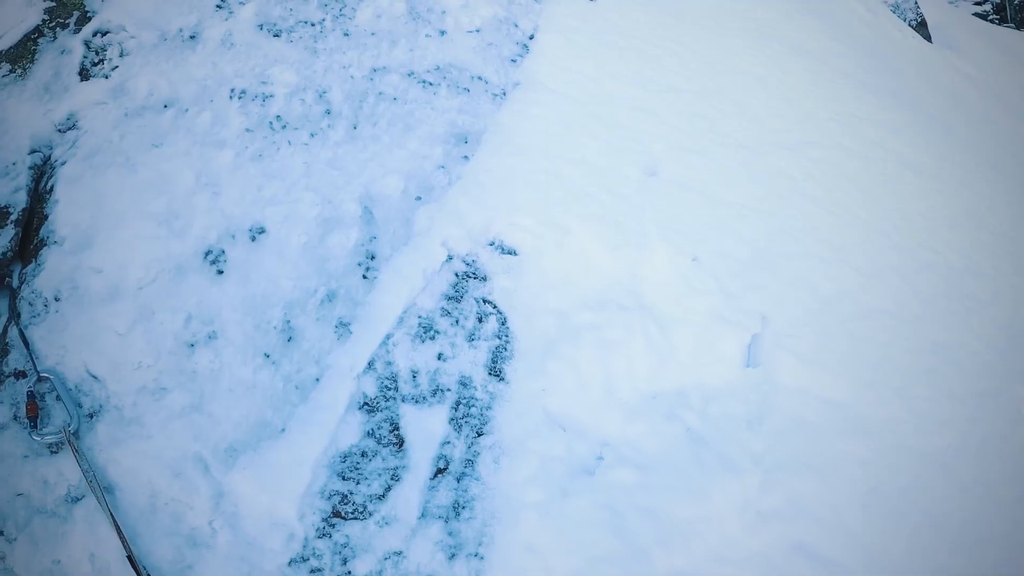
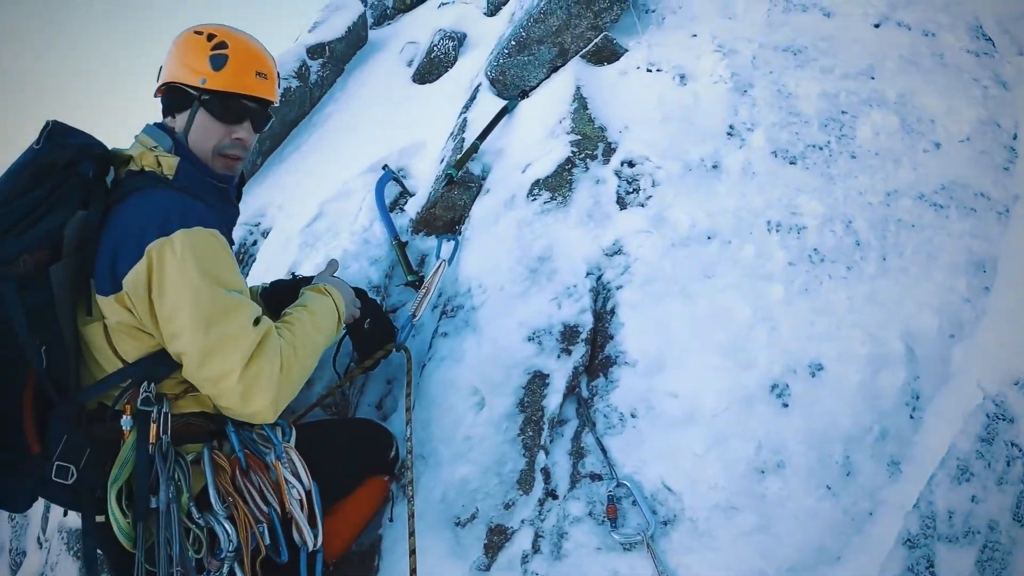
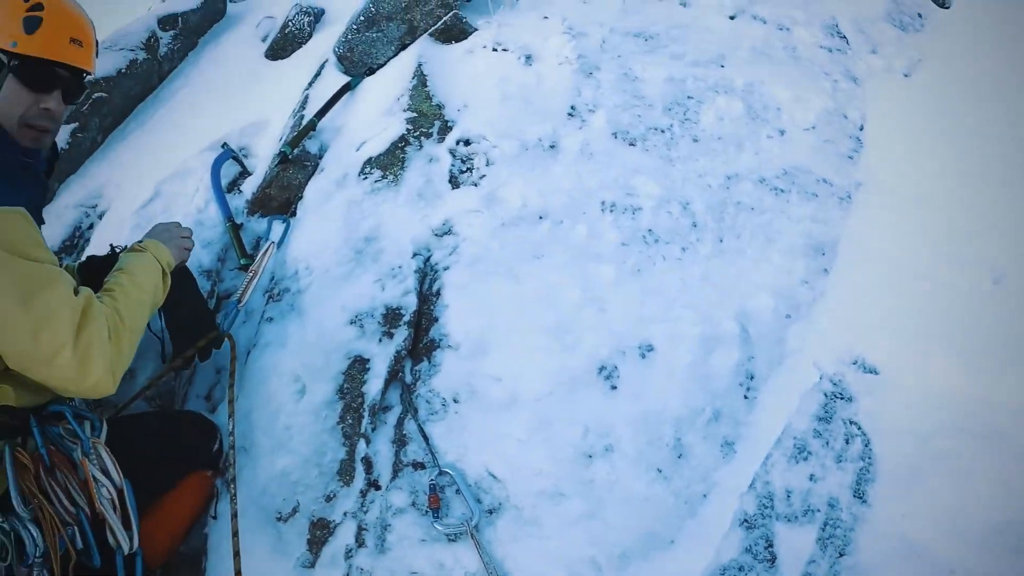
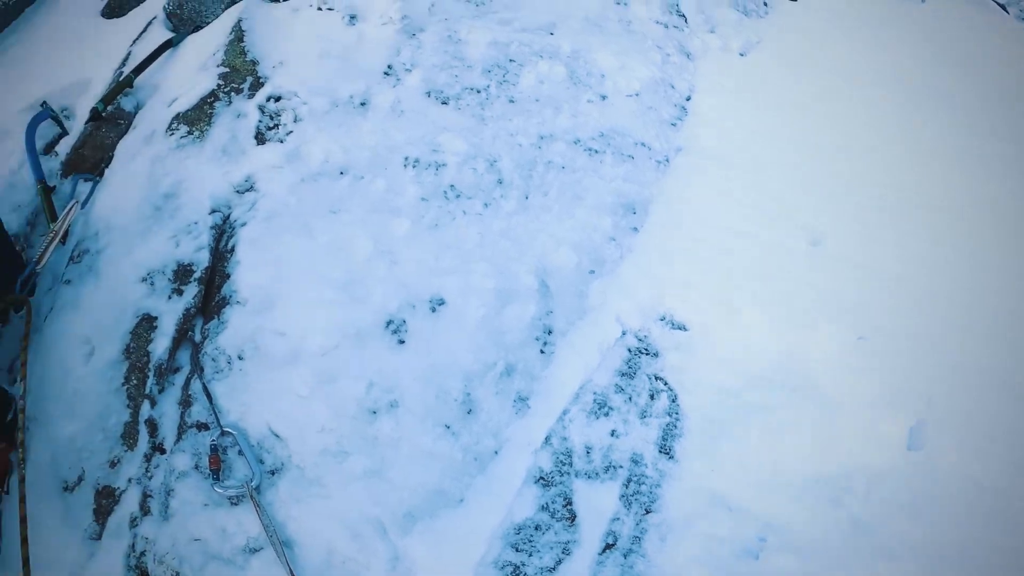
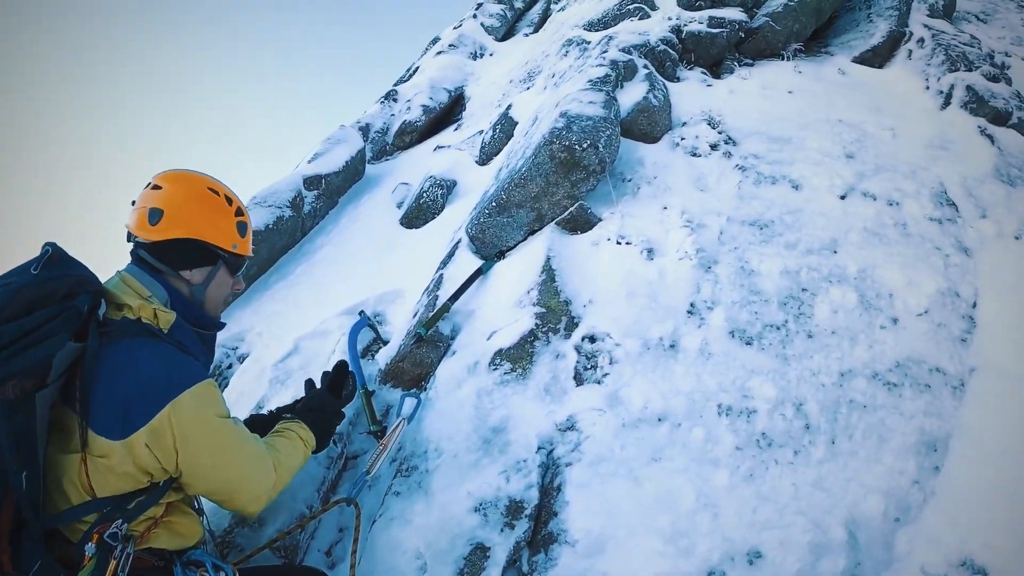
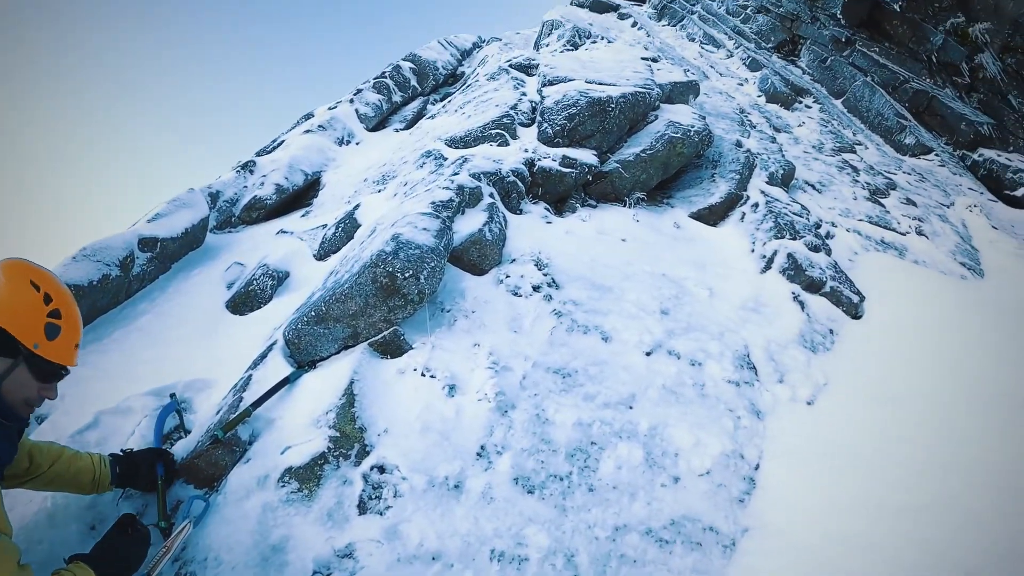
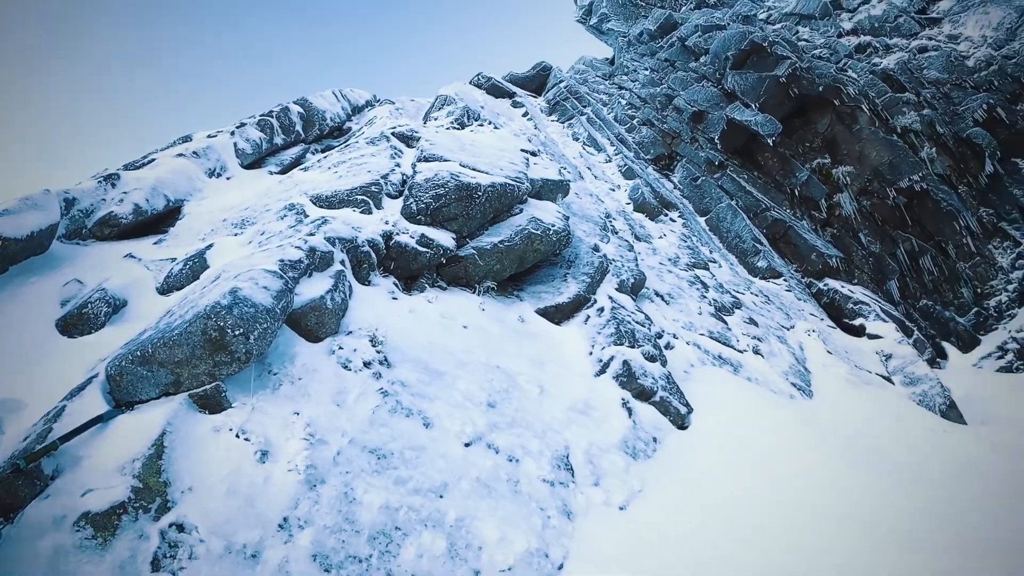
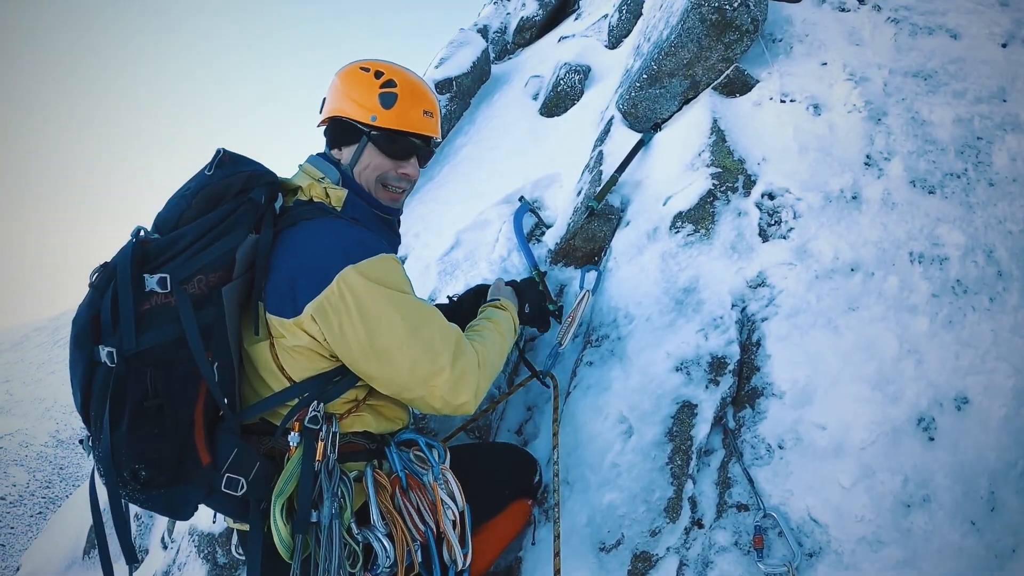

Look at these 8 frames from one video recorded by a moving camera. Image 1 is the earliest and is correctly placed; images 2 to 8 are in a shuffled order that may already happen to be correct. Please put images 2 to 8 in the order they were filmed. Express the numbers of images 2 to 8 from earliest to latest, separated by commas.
4, 3, 2, 8, 5, 6, 7
